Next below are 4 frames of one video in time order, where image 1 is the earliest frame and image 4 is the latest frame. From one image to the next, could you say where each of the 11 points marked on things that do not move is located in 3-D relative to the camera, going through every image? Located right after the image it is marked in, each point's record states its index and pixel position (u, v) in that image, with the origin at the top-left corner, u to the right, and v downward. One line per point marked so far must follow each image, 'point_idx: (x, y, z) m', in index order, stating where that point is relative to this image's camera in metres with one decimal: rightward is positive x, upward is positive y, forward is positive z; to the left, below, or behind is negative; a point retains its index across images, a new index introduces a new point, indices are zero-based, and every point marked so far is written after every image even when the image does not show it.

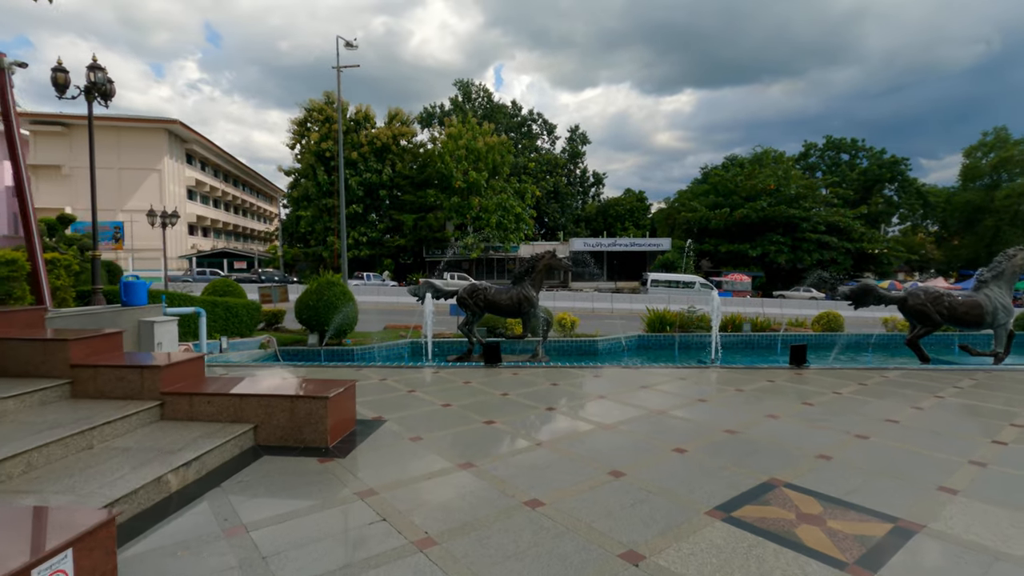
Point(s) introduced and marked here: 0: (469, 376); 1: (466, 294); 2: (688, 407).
0: (-0.5, -1.1, +6.3) m
1: (-0.9, -0.1, +10.3) m
2: (+1.7, -1.1, +5.1) m
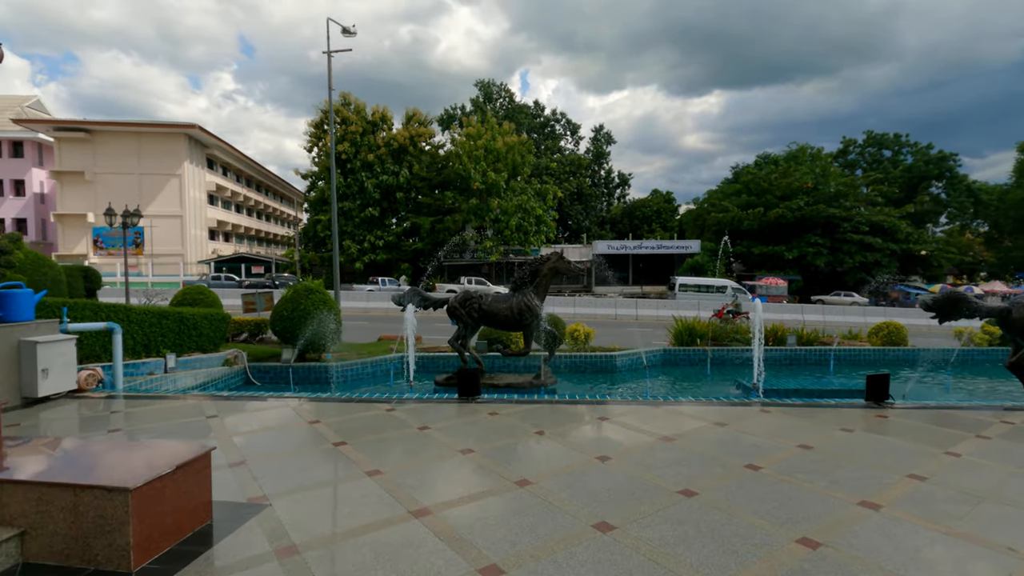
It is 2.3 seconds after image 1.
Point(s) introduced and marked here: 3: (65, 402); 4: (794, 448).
0: (-0.7, -1.2, +4.7) m
1: (-0.9, -0.2, +8.7) m
2: (+1.4, -1.2, +3.4) m
3: (-4.5, -1.1, +5.3) m
4: (+2.1, -1.2, +3.9) m
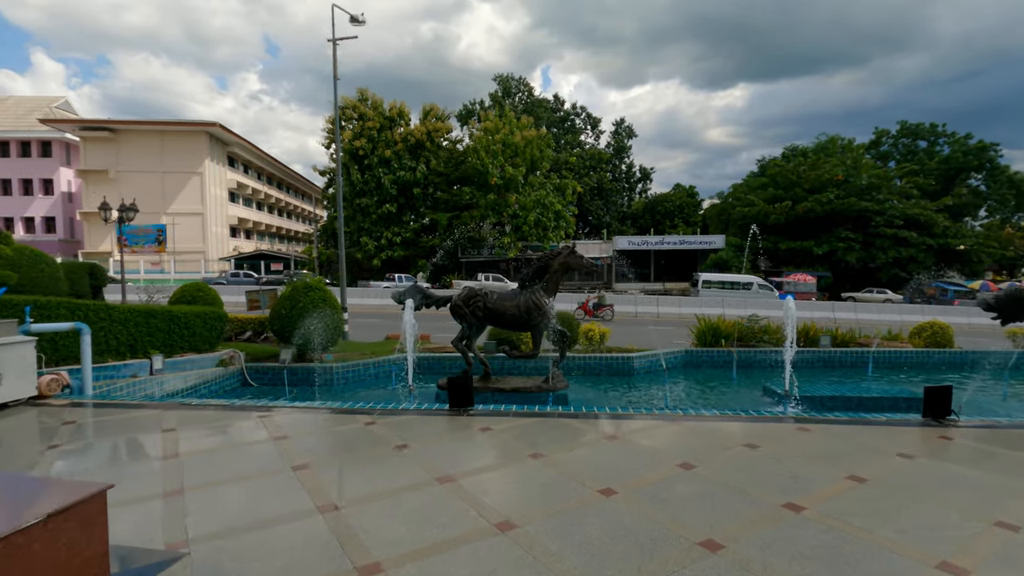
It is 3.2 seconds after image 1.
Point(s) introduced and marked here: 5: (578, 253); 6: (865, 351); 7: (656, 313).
0: (-0.7, -1.1, +4.2) m
1: (-0.8, -0.2, +8.1) m
2: (+1.3, -1.2, +2.7) m
3: (-4.5, -1.1, +4.9) m
4: (+2.0, -1.2, +3.2) m
5: (+1.0, +0.5, +8.0) m
6: (+6.5, -1.2, +9.8) m
7: (+5.2, -0.9, +19.2) m
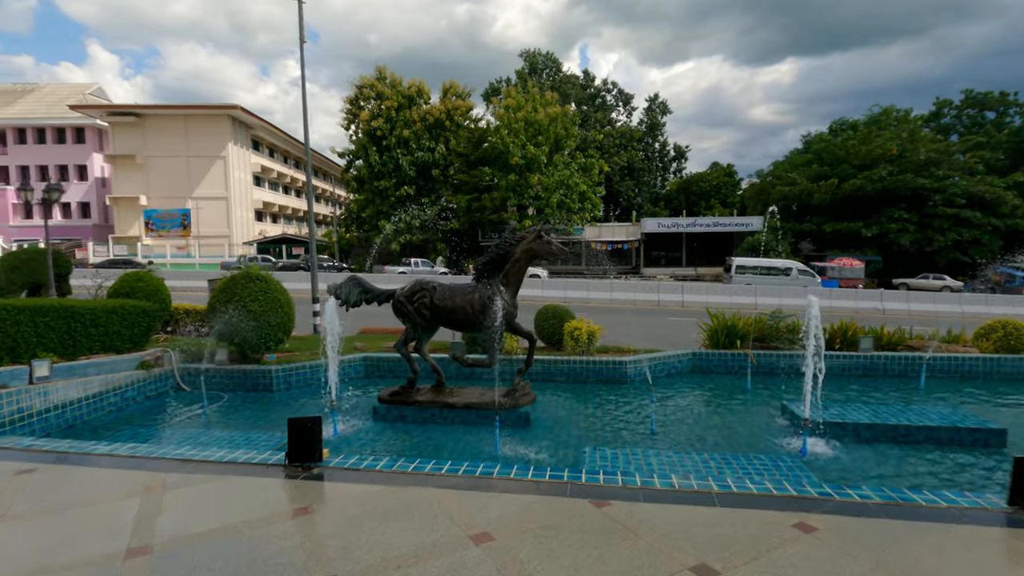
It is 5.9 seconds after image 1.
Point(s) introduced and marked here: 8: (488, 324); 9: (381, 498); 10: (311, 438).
0: (-1.6, -1.2, +2.8) m
1: (-1.4, -0.1, +6.7) m
2: (+0.4, -1.3, +1.2) m
3: (-5.3, -1.1, +3.7) m
4: (+1.1, -1.2, +1.6) m
5: (+0.4, +0.6, +6.5) m
6: (+6.0, -1.0, +7.9) m
7: (+5.3, -0.5, +17.3) m
8: (-0.3, -0.5, +6.5) m
9: (-0.7, -1.1, +2.9) m
10: (-1.2, -0.9, +3.4) m
